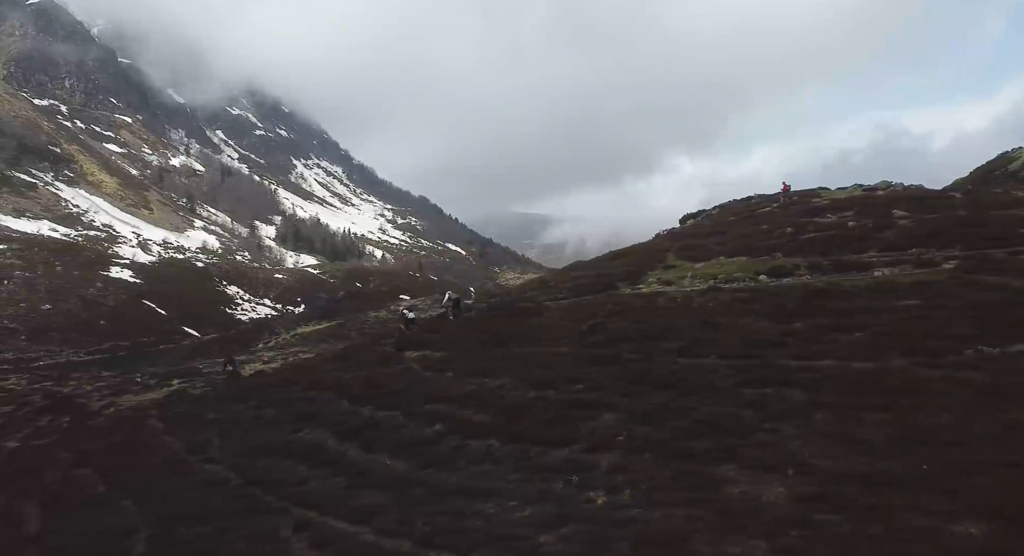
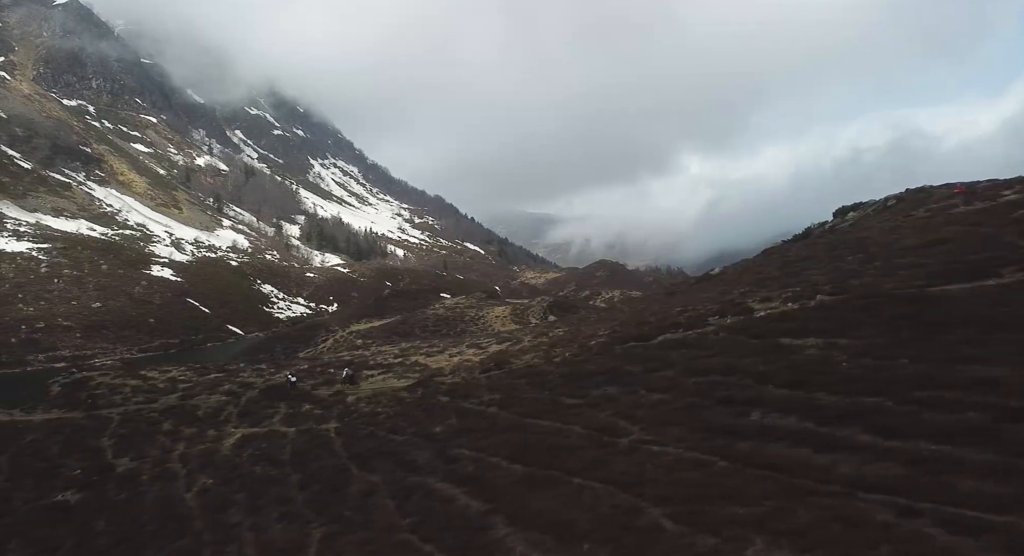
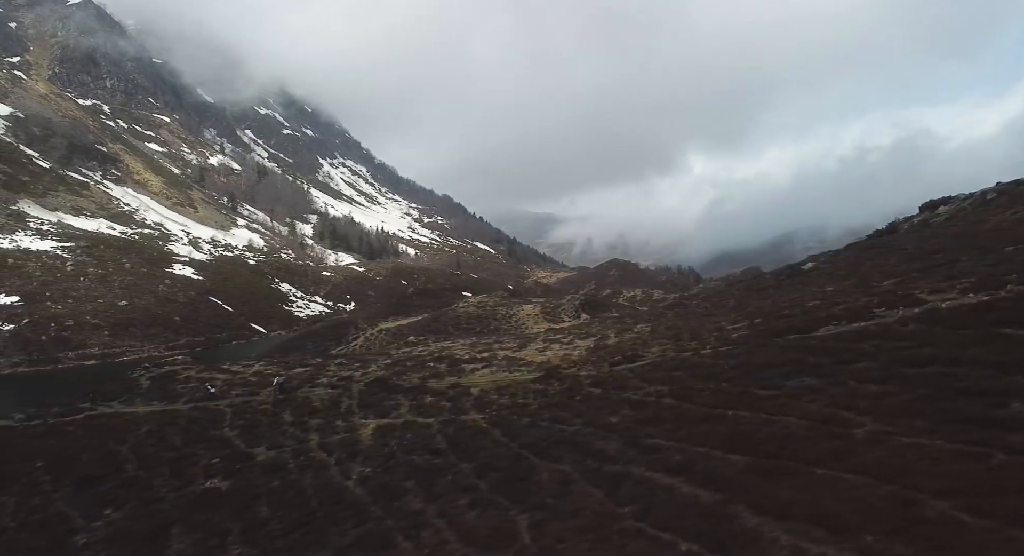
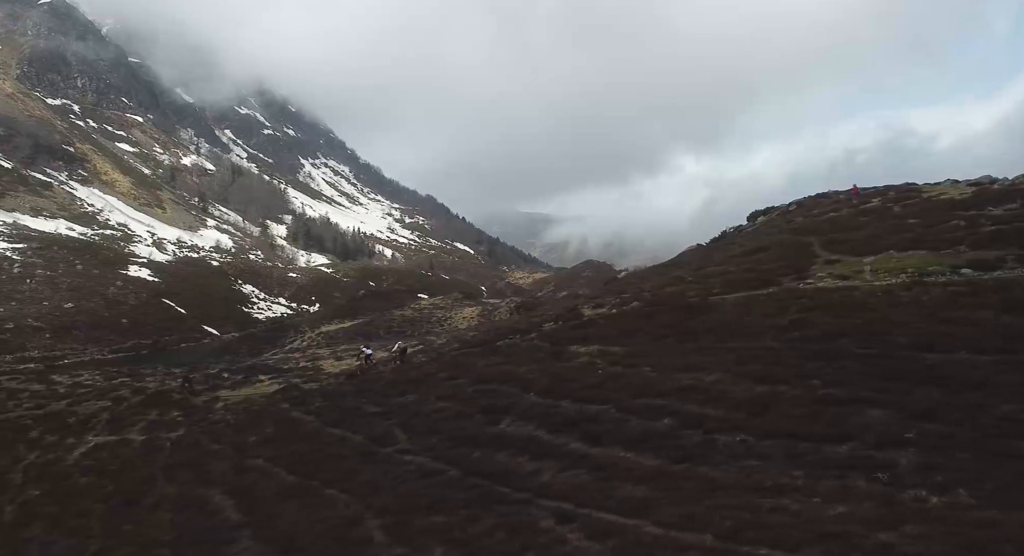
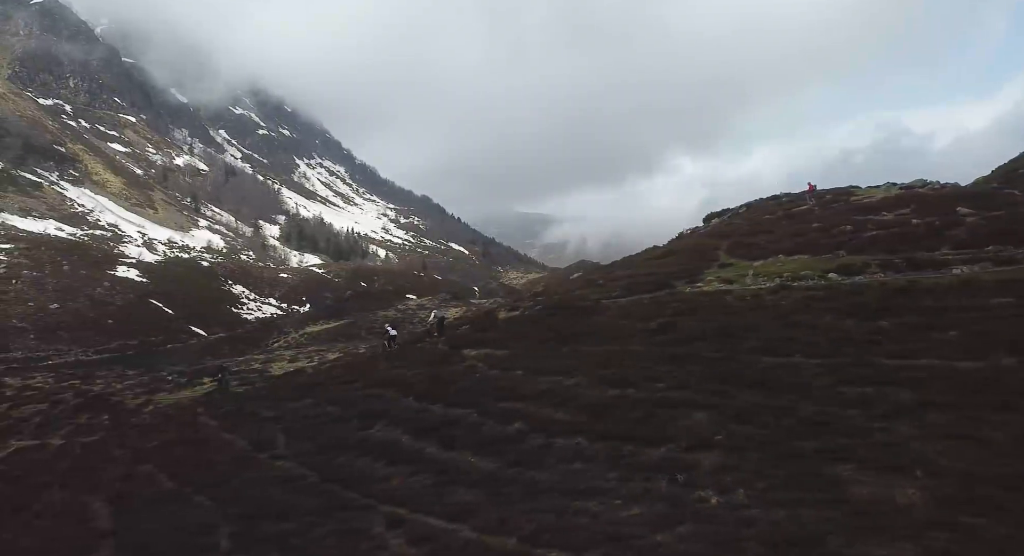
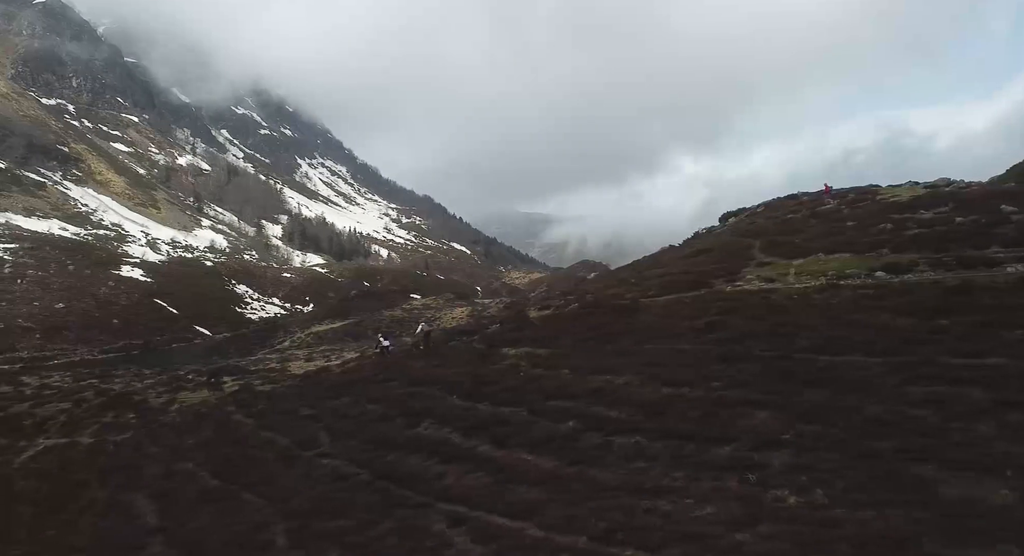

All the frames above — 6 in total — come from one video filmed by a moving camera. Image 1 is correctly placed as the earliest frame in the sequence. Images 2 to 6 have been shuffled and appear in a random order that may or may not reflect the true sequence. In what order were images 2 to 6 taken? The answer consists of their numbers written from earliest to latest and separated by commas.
5, 6, 4, 2, 3
